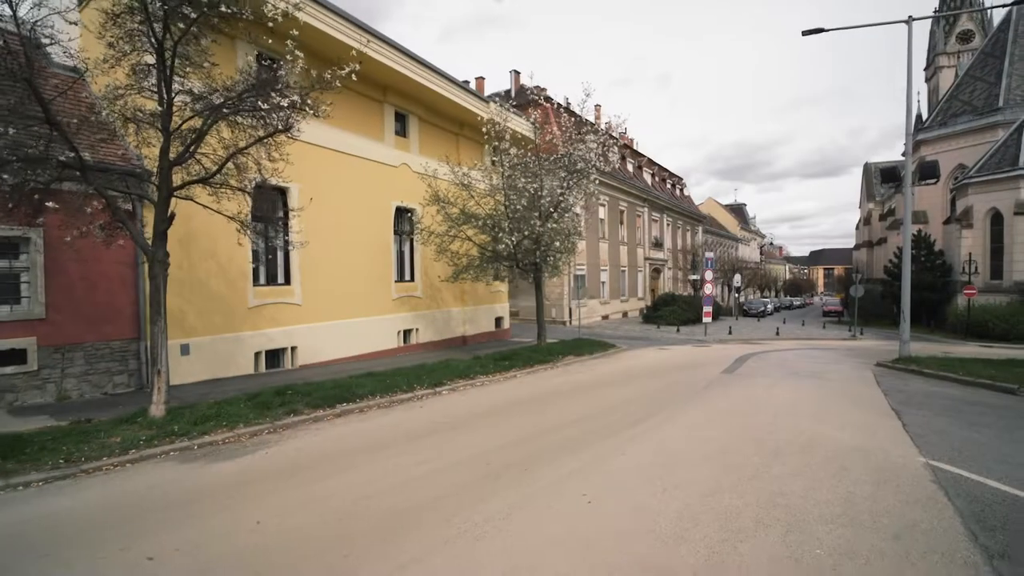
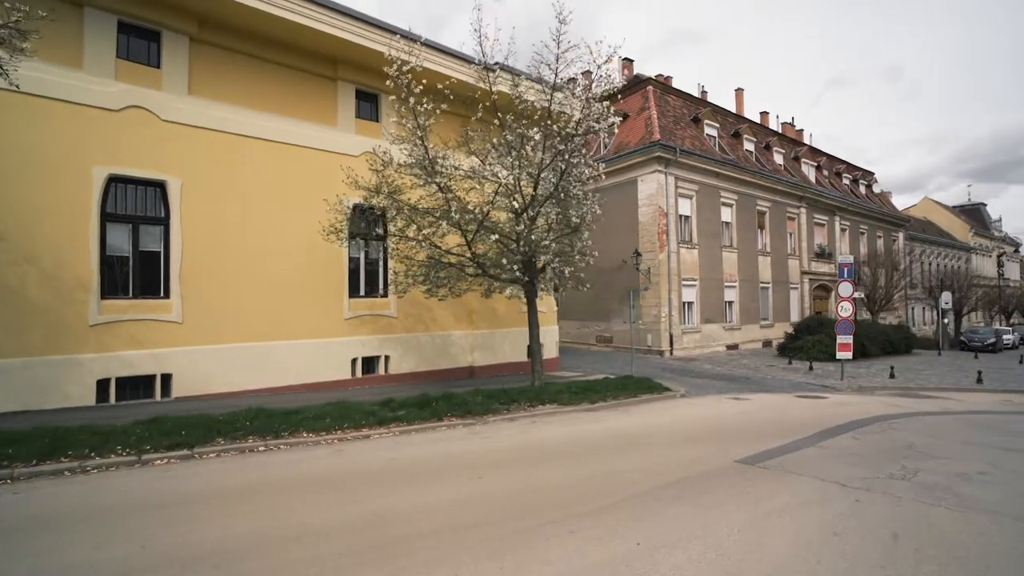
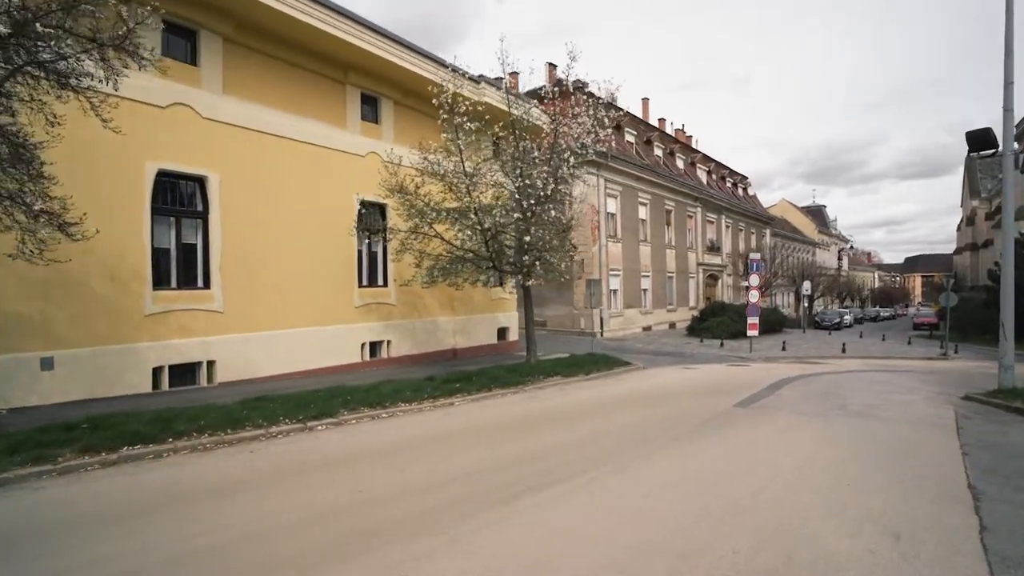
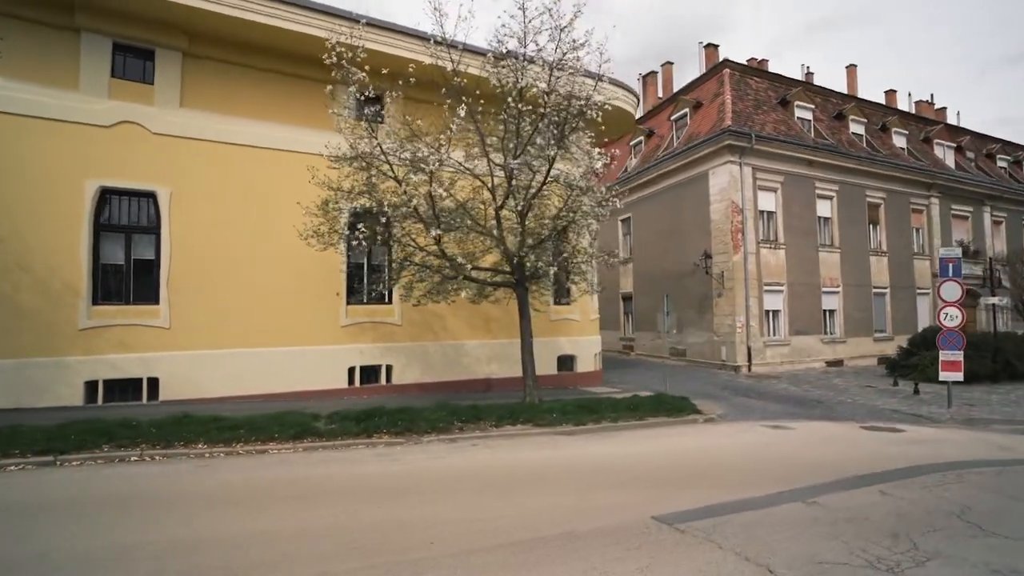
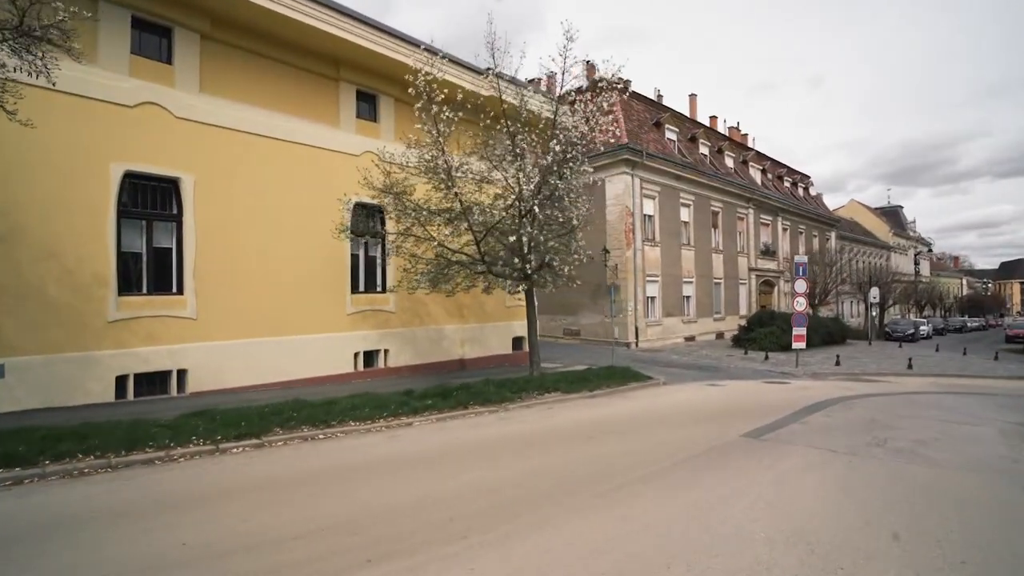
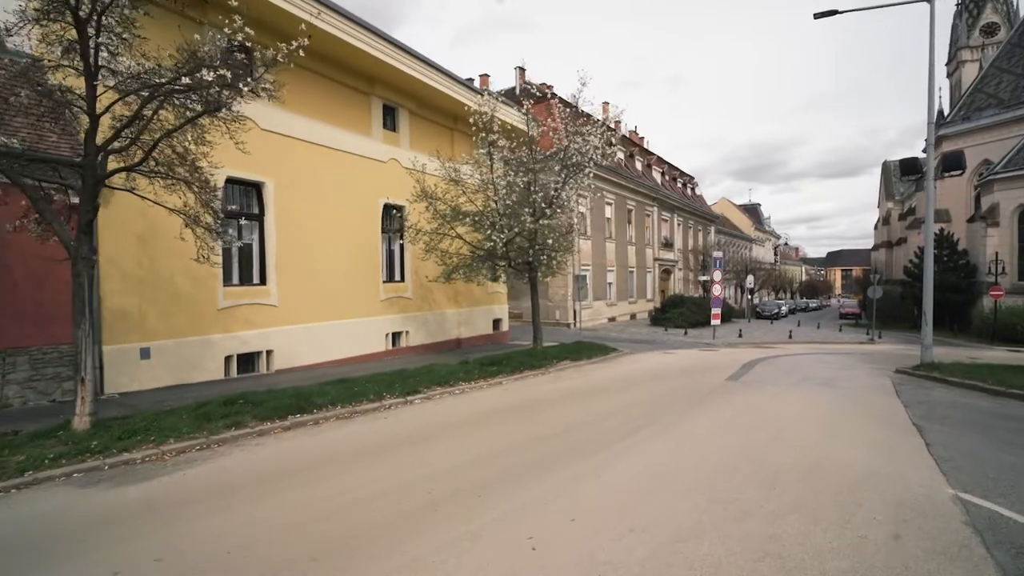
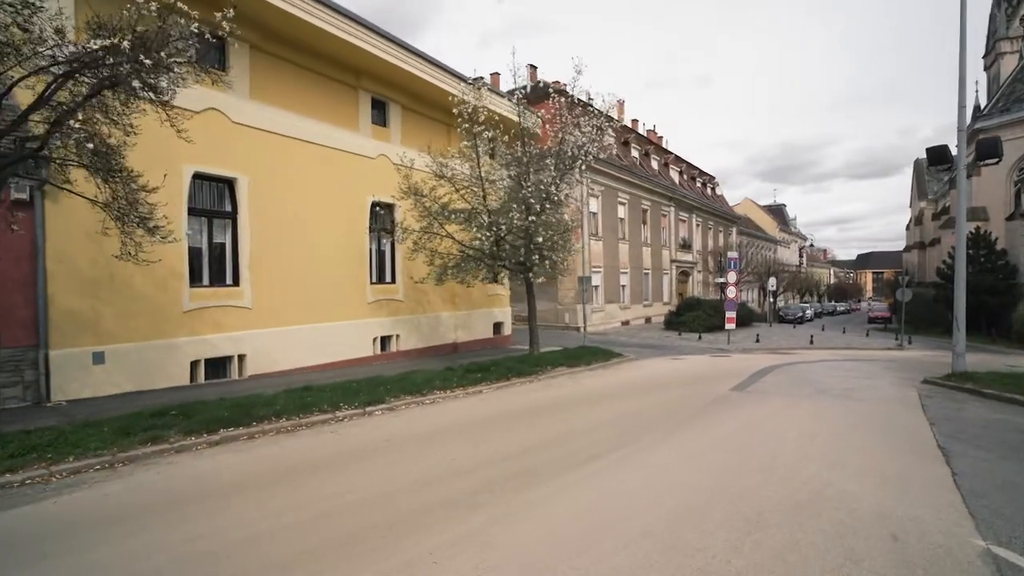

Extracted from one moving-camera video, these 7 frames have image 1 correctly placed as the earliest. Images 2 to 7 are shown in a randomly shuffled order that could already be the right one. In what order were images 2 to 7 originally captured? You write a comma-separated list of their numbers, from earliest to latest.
6, 7, 3, 5, 2, 4
